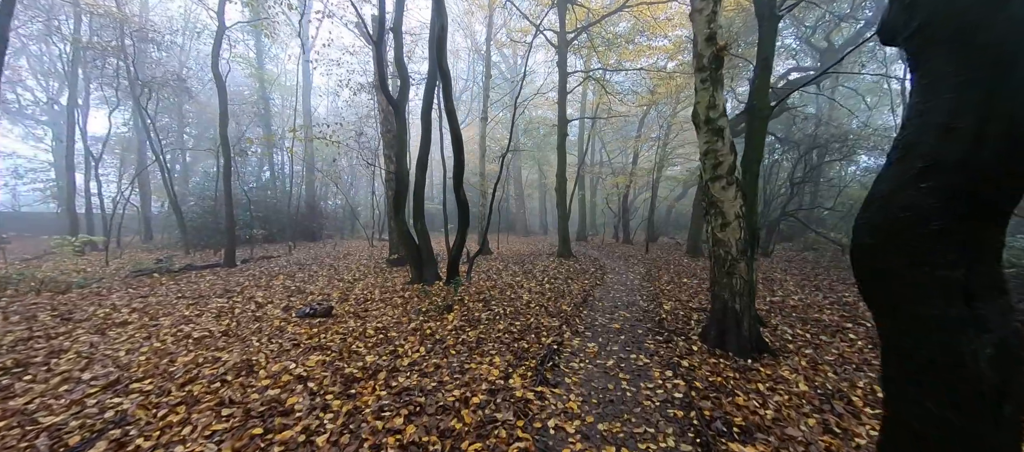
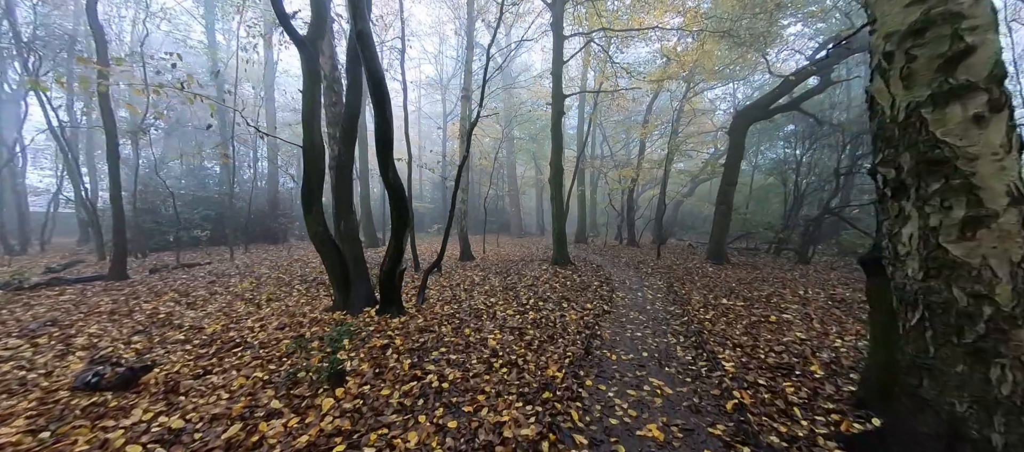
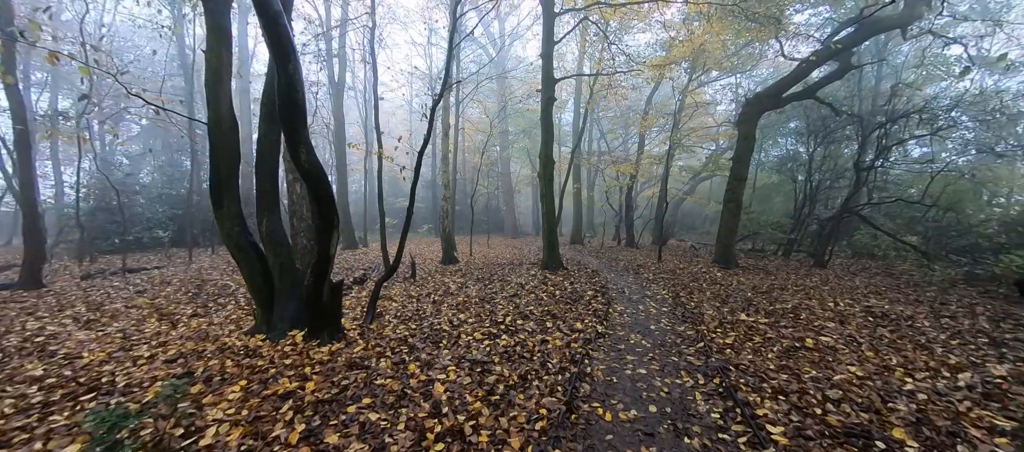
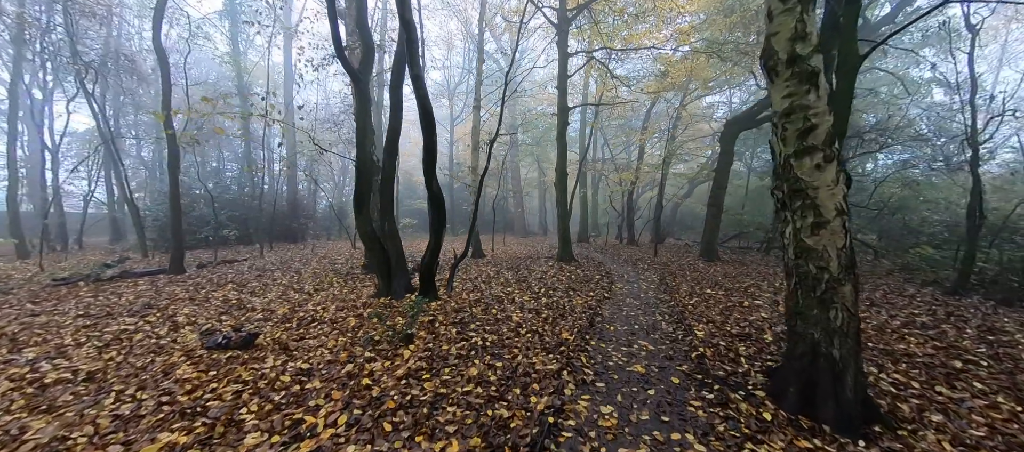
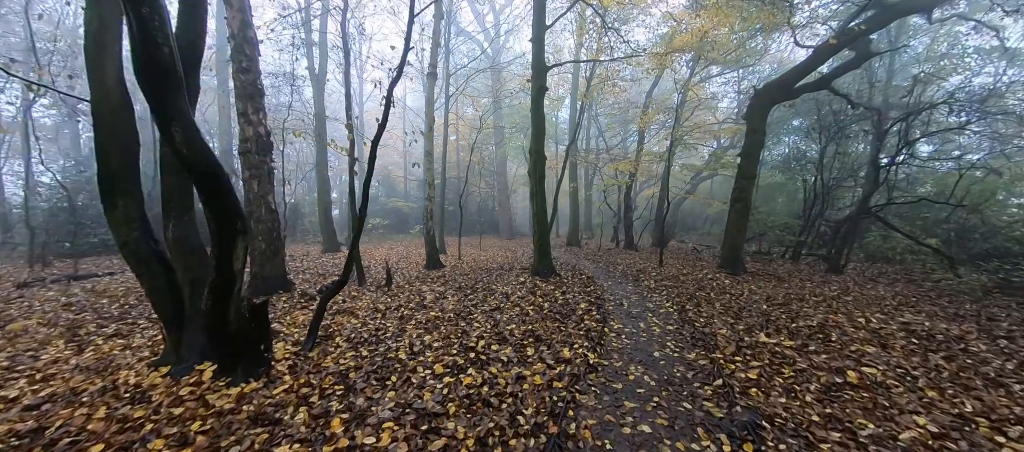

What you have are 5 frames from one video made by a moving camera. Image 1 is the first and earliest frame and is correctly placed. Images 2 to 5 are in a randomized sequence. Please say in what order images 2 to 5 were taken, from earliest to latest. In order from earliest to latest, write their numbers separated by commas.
4, 2, 3, 5
